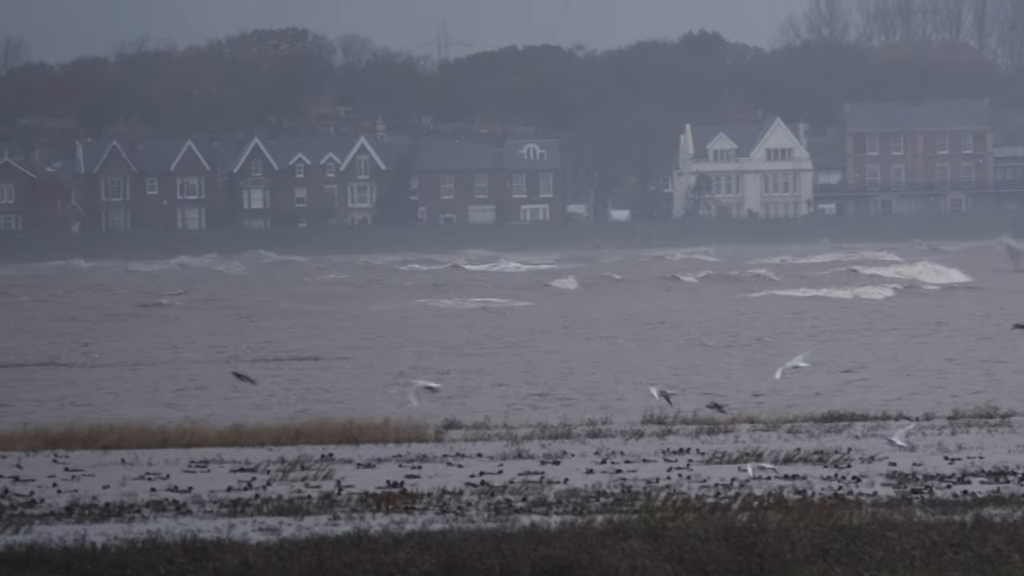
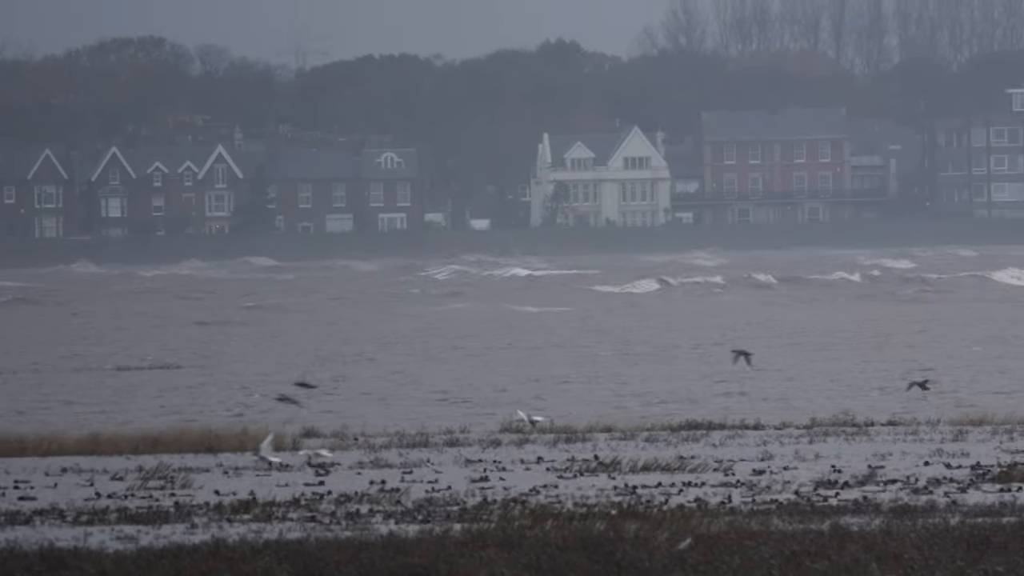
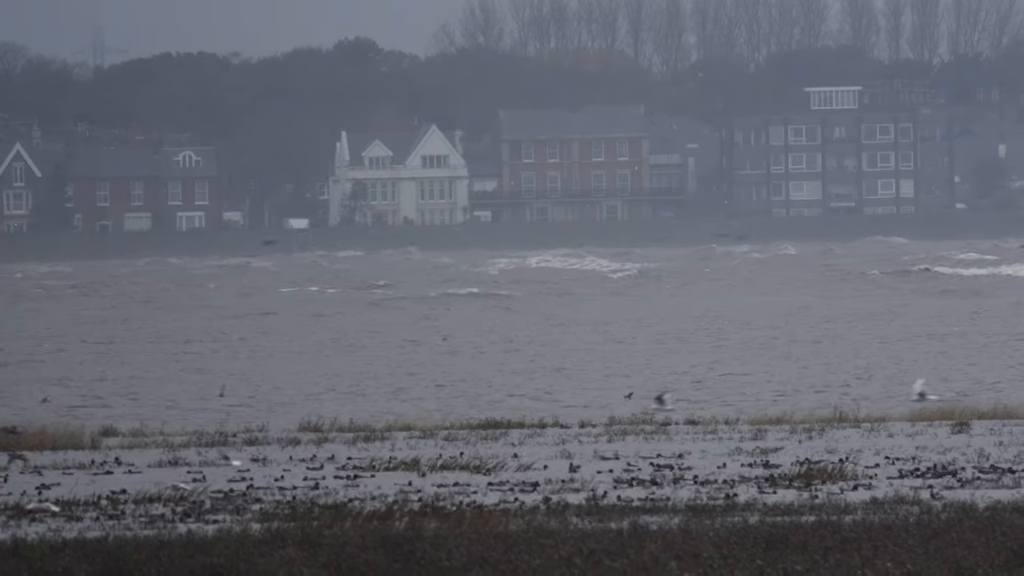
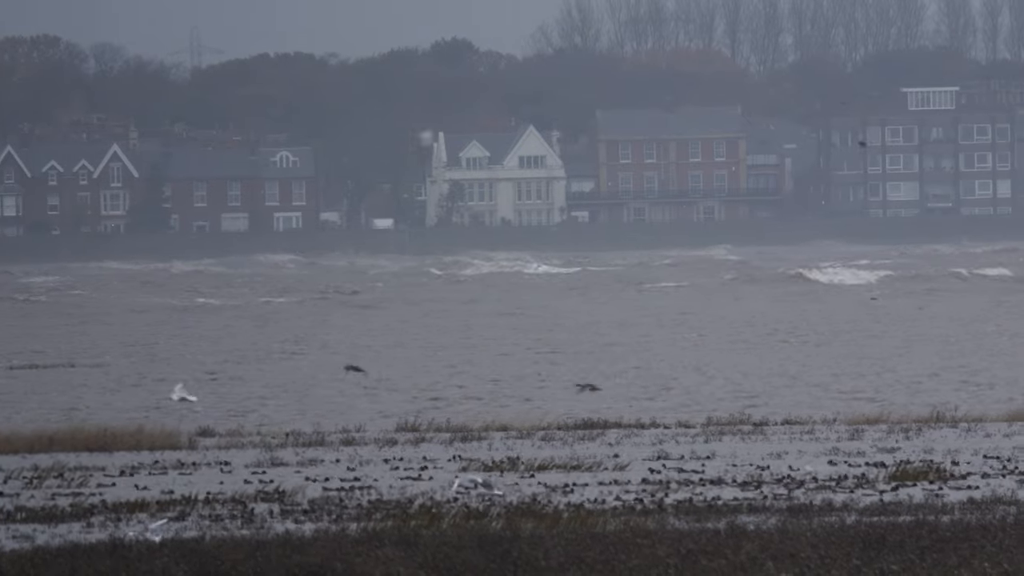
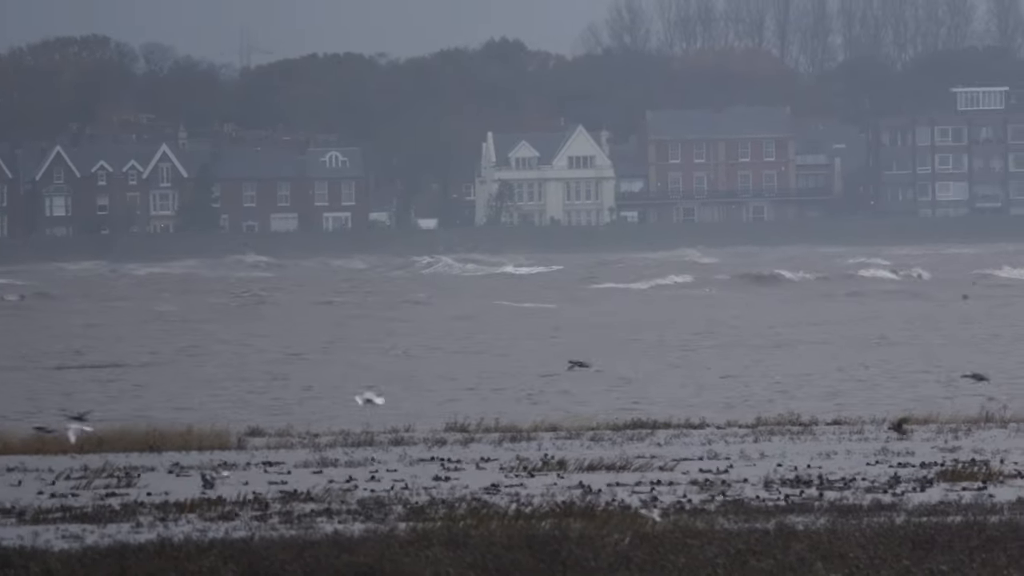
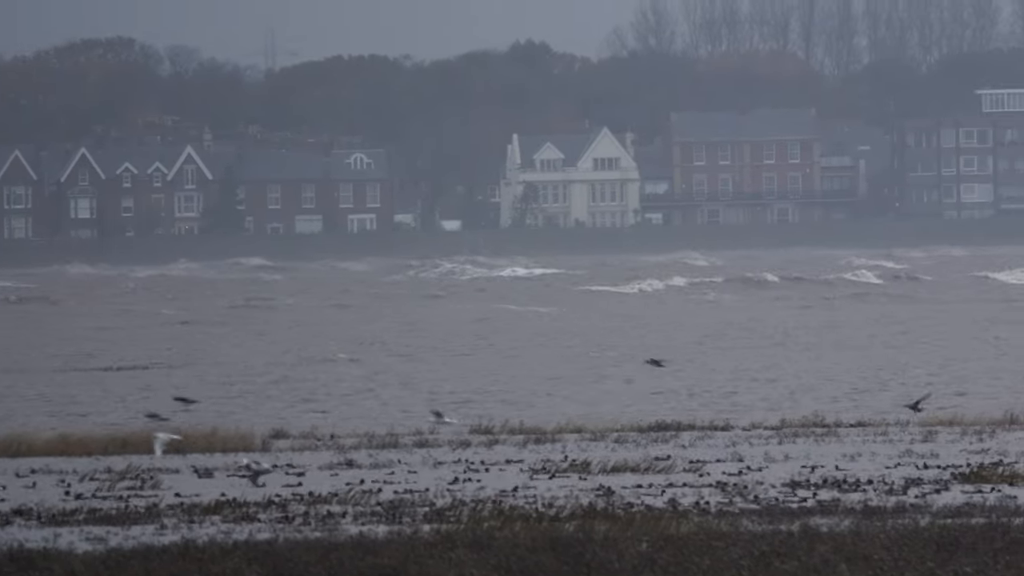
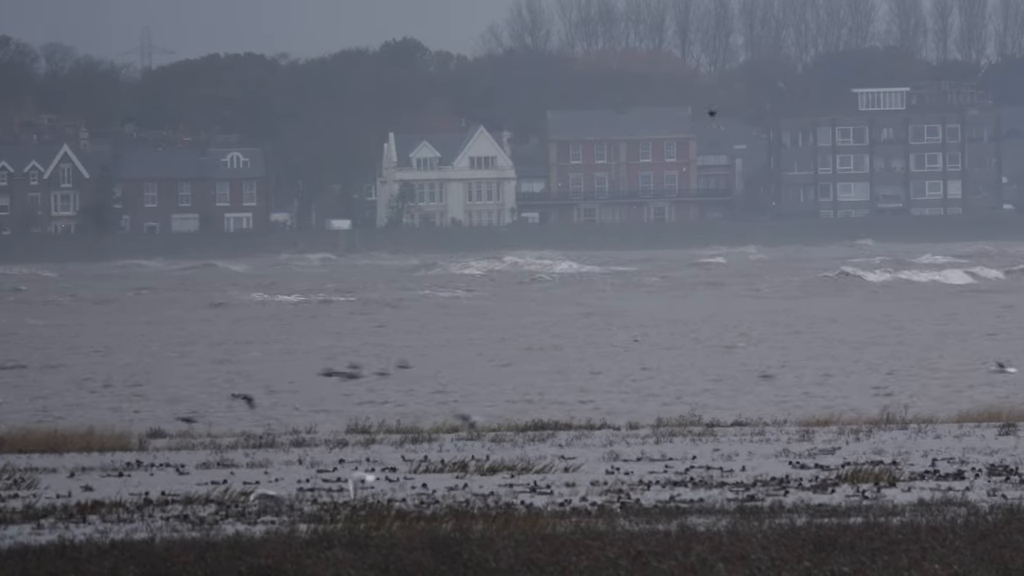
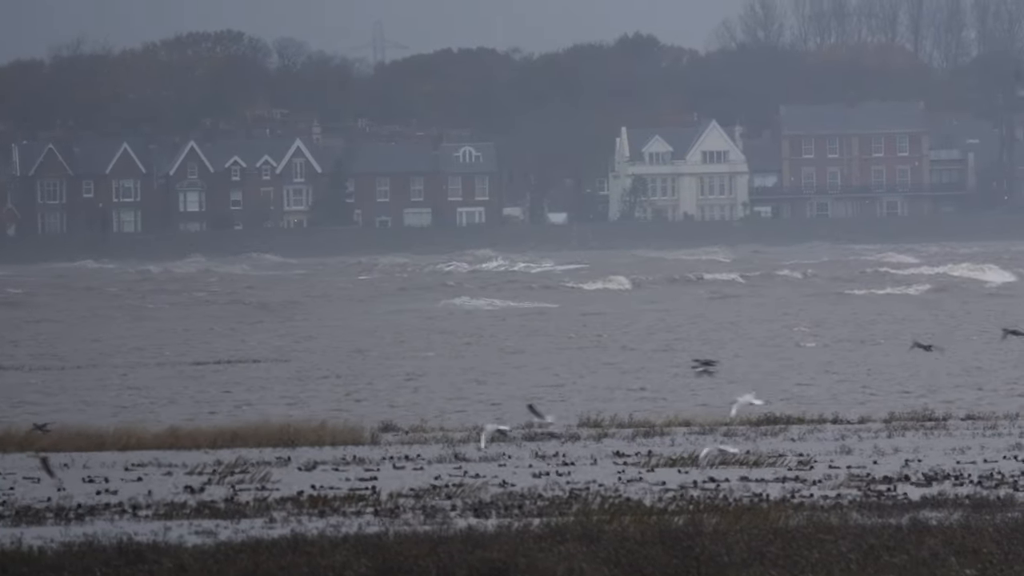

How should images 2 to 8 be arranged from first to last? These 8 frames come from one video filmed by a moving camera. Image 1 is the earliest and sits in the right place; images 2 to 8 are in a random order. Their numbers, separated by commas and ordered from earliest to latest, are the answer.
8, 2, 6, 5, 4, 7, 3
